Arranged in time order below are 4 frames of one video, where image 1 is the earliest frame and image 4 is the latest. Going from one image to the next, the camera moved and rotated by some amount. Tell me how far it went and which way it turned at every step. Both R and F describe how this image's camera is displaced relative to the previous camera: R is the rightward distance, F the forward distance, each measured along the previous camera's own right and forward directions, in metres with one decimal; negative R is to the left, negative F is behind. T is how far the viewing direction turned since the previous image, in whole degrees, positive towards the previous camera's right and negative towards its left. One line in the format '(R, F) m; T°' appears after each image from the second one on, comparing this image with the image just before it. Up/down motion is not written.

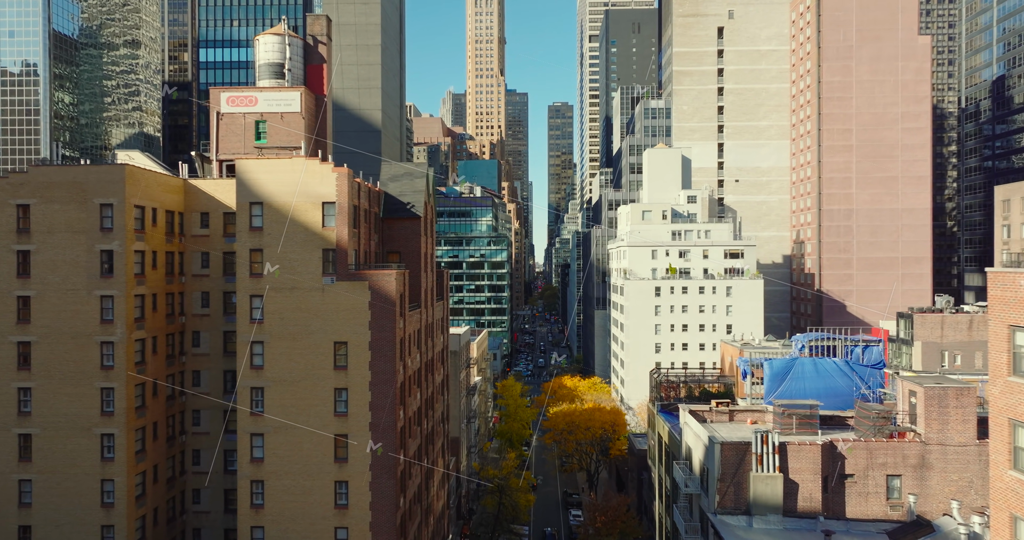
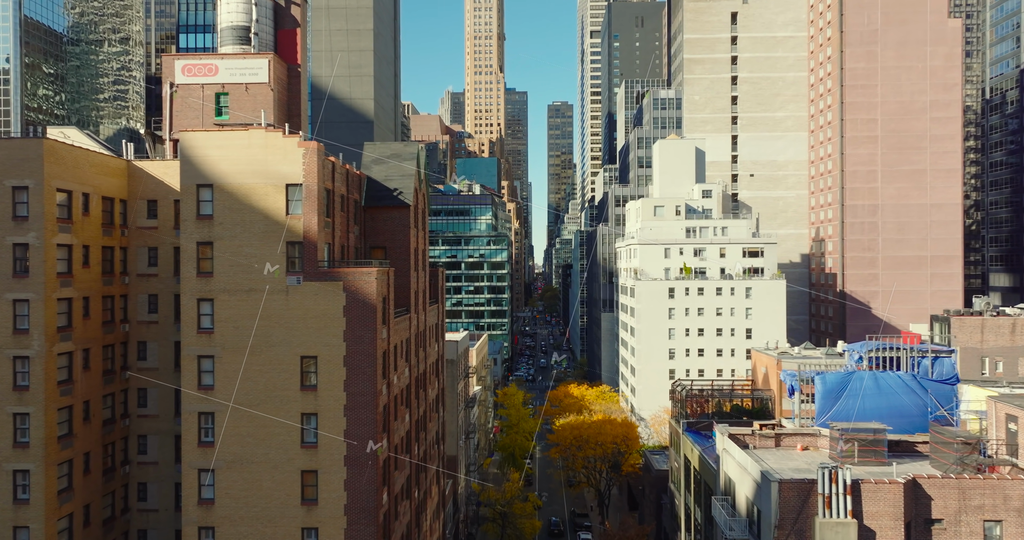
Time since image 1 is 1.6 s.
(-0.3, +7.5) m; 0°
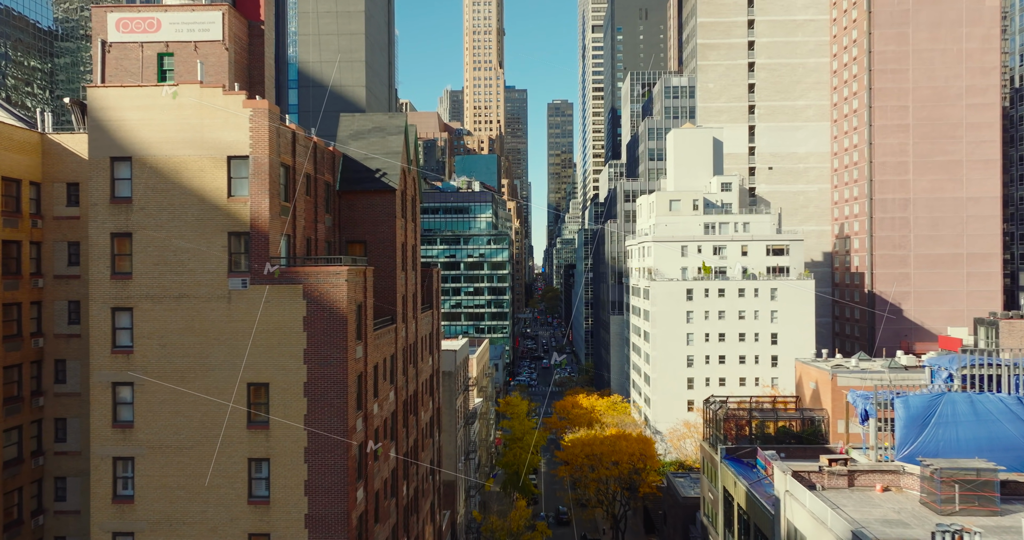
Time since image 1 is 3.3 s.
(-0.3, +7.9) m; 0°
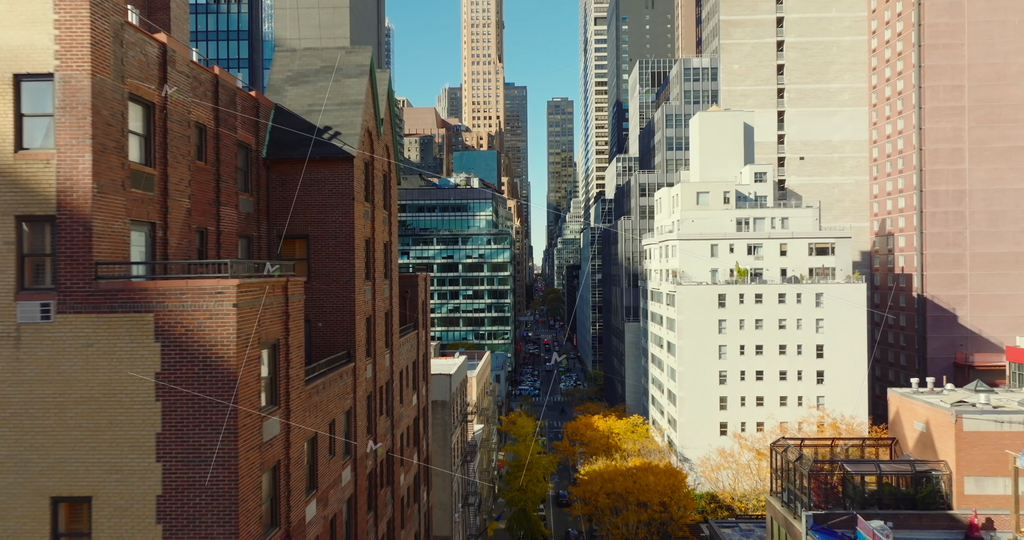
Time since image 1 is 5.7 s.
(-0.4, +11.5) m; 0°
